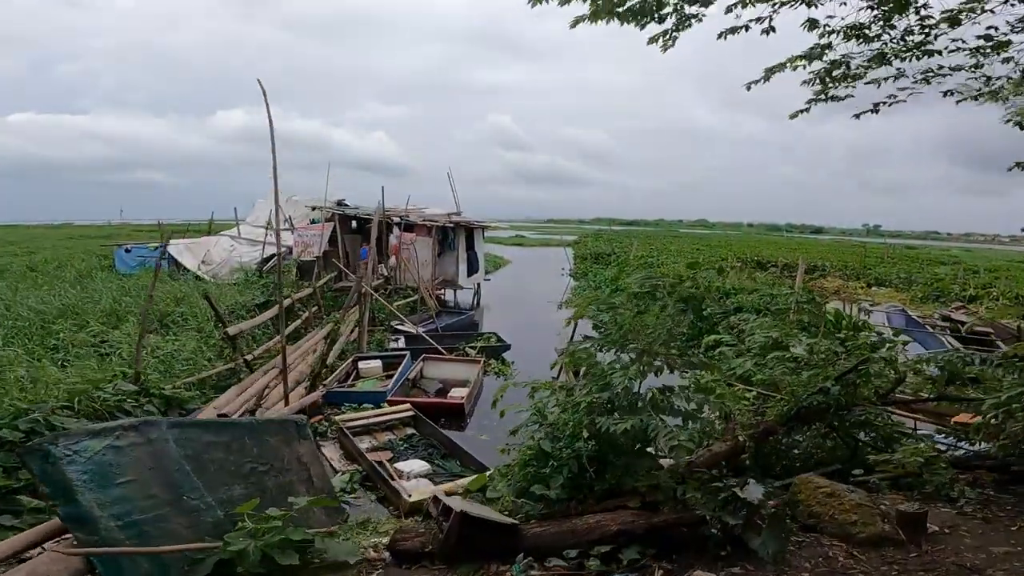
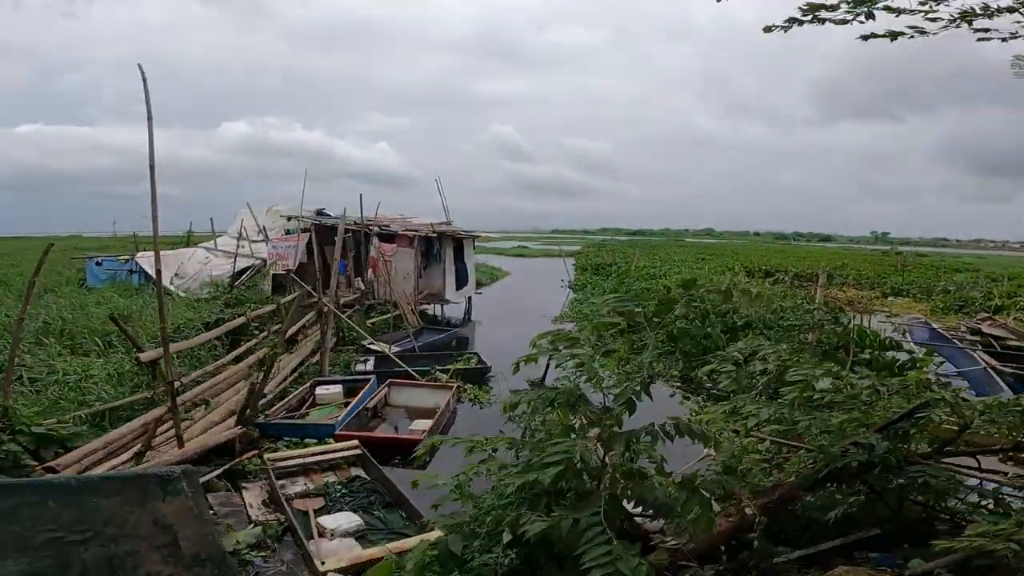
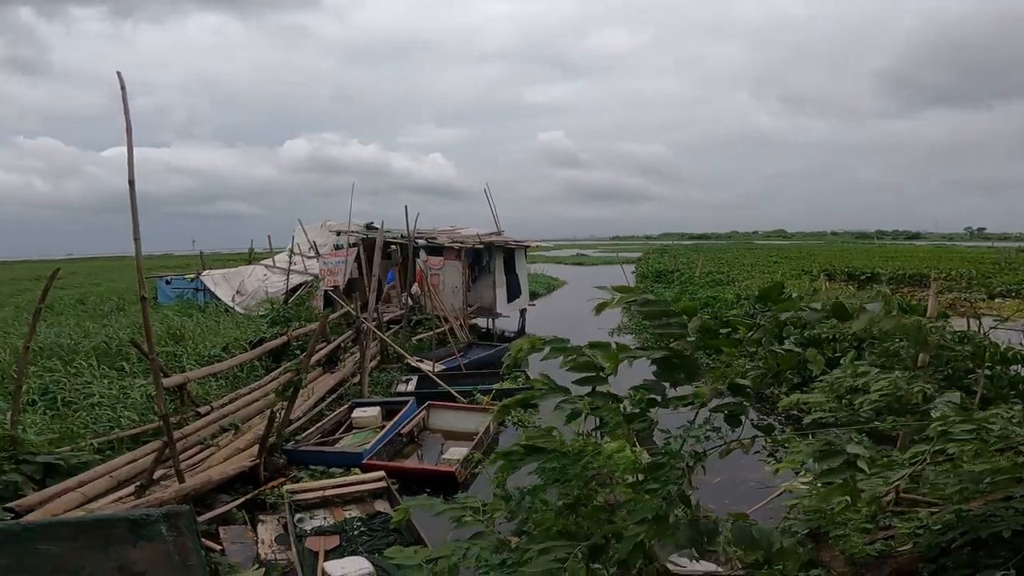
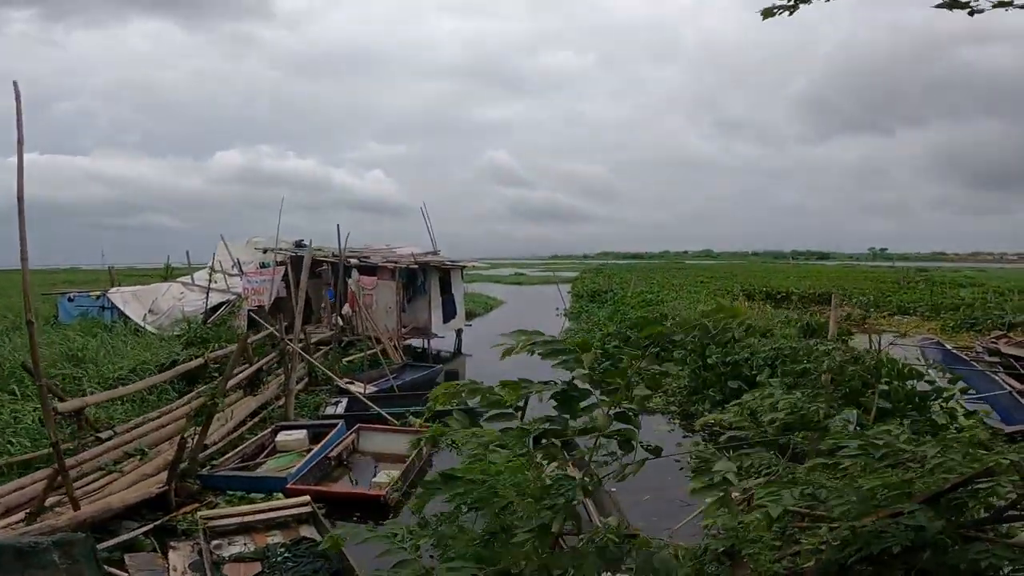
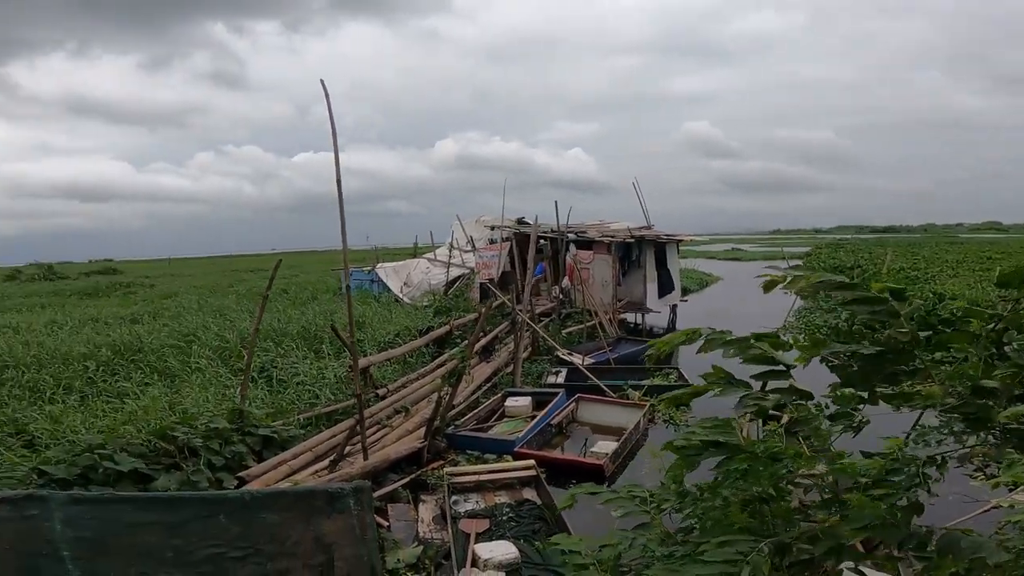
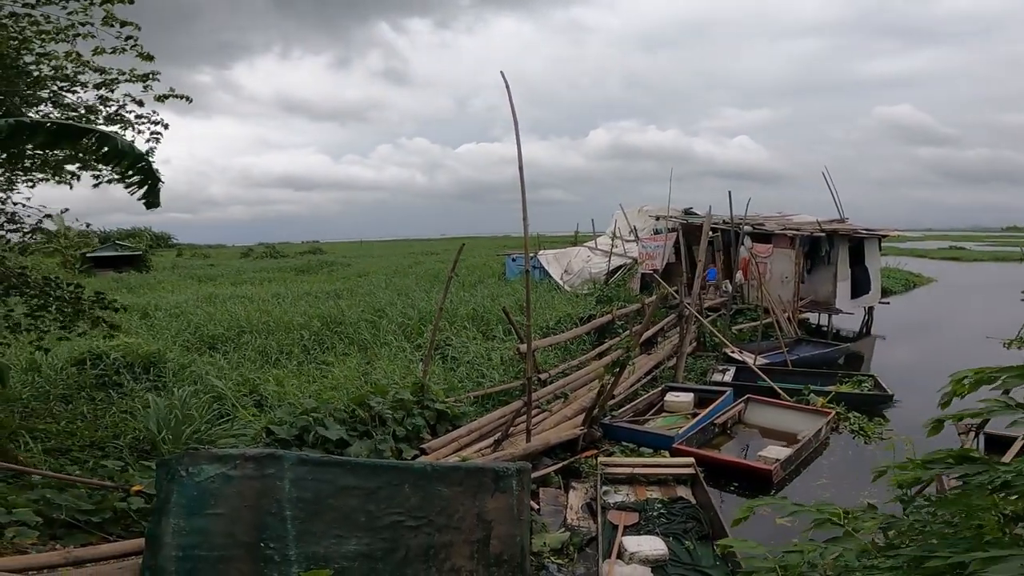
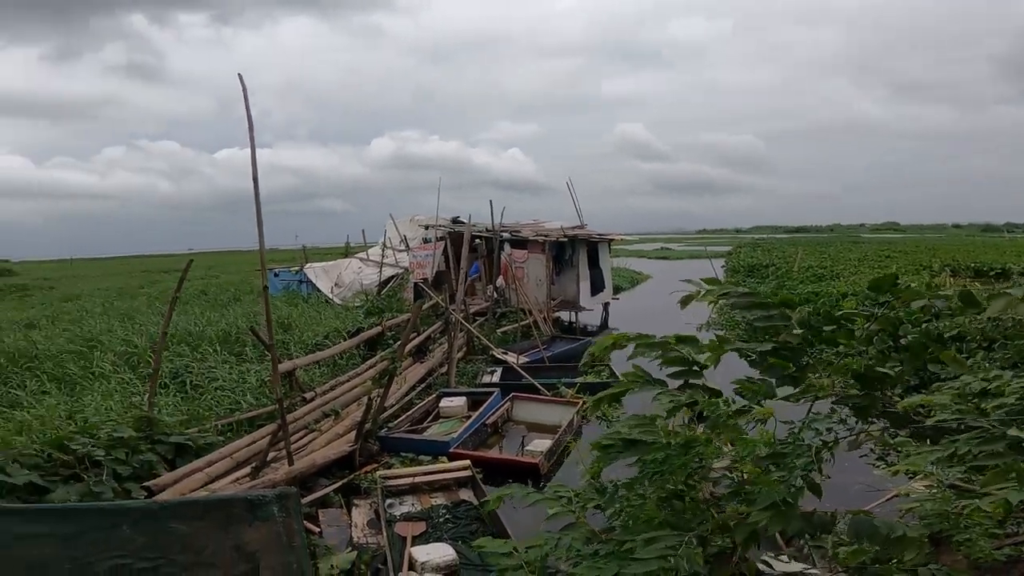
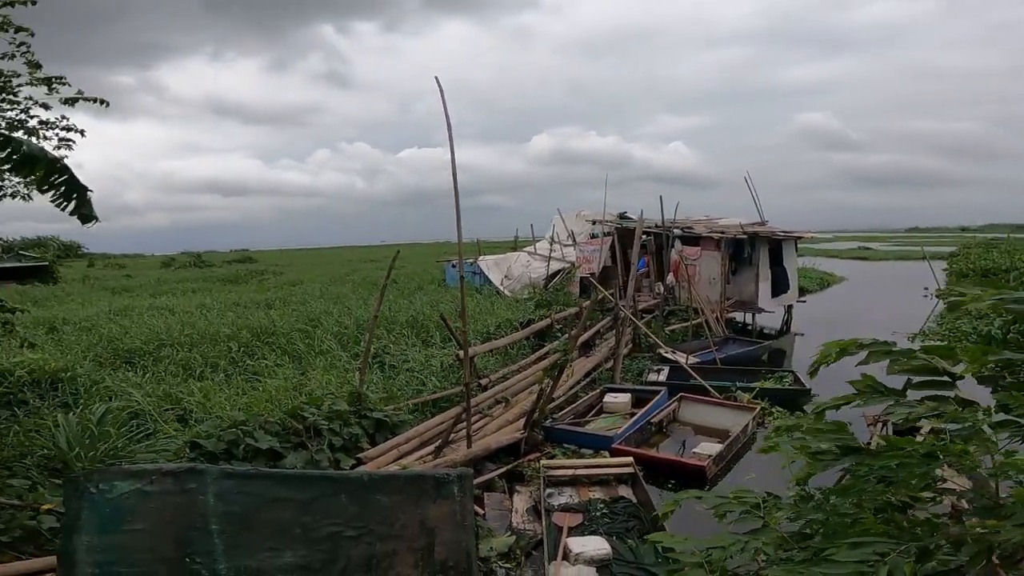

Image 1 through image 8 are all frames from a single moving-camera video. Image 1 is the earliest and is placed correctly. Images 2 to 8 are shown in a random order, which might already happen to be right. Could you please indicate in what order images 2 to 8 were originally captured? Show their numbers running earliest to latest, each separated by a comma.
2, 4, 3, 7, 5, 8, 6
